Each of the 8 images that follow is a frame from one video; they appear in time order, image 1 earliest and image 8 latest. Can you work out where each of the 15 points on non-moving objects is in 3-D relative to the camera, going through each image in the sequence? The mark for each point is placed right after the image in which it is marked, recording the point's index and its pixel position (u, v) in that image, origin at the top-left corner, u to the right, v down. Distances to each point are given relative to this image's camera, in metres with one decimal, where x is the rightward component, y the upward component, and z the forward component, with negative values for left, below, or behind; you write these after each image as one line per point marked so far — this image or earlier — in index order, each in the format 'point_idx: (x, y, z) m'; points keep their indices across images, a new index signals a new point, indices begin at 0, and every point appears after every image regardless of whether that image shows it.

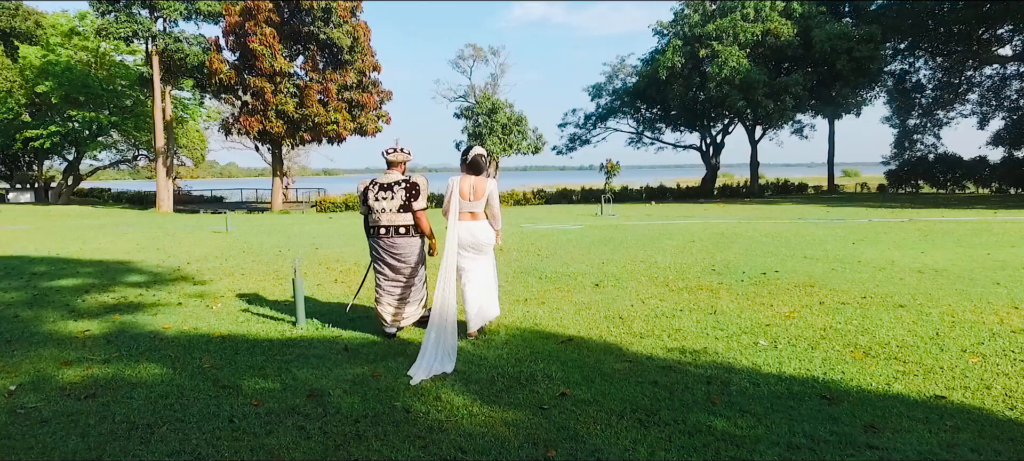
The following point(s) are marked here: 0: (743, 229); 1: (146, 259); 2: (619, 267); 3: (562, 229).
0: (+4.9, 0.0, +11.8) m
1: (-6.1, -0.5, +9.2) m
2: (+1.4, -0.5, +7.4) m
3: (+1.2, 0.0, +12.7) m
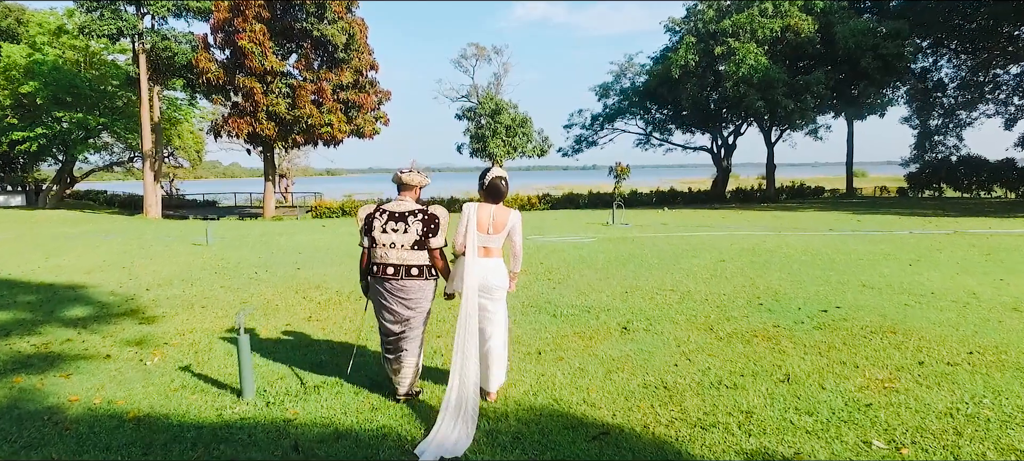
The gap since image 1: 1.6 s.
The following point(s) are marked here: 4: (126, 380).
0: (+5.0, -0.2, +10.7) m
1: (-6.0, -0.8, +8.1) m
2: (+1.5, -0.8, +6.2) m
3: (+1.3, -0.2, +11.6) m
4: (-2.8, -1.1, +4.1) m
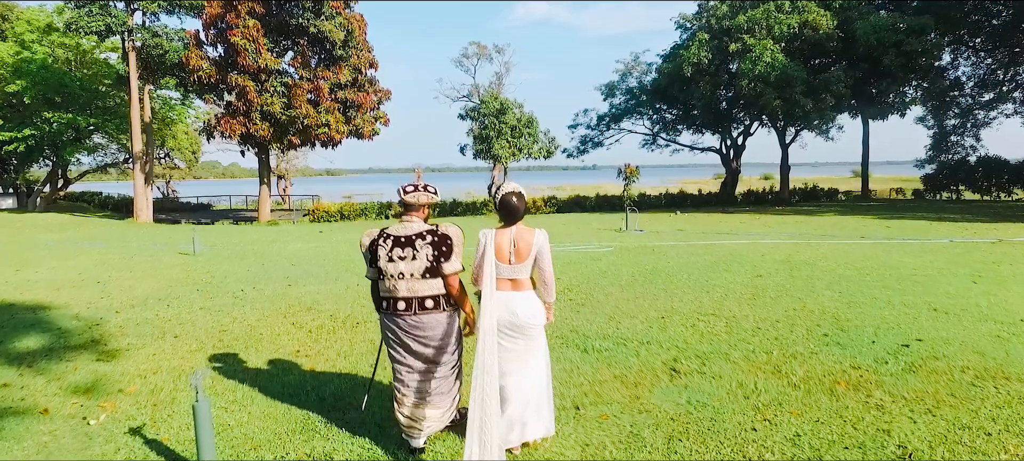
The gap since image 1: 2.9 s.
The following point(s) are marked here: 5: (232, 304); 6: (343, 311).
0: (+5.2, -0.4, +9.8) m
1: (-5.8, -0.9, +7.3) m
2: (+1.7, -1.0, +5.4) m
3: (+1.5, -0.4, +10.7) m
4: (-2.6, -1.3, +3.2) m
5: (-3.5, -0.9, +6.9) m
6: (-2.0, -0.9, +6.4) m
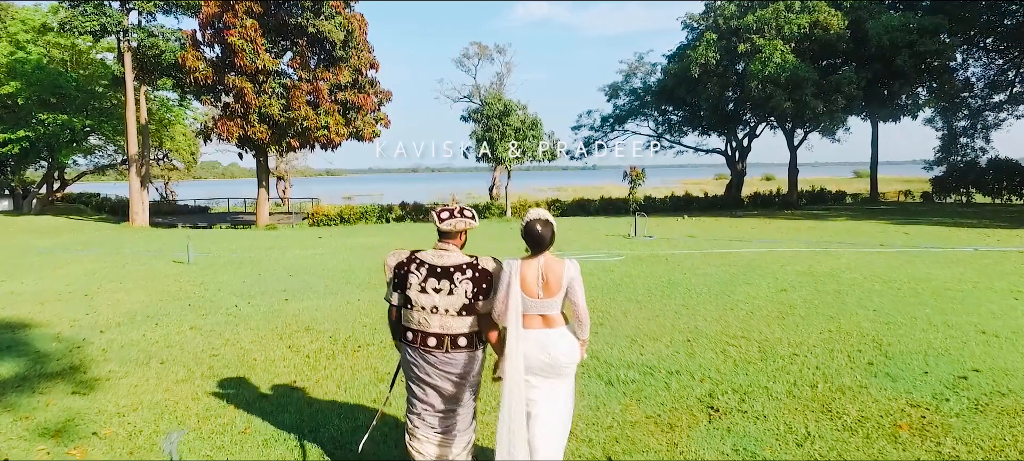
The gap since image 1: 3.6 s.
0: (+5.3, -0.6, +9.4) m
1: (-5.6, -1.1, +6.8) m
2: (+1.8, -1.1, +4.9) m
3: (+1.6, -0.6, +10.3) m
4: (-2.5, -1.4, +2.8) m
5: (-3.3, -1.1, +6.4) m
6: (-1.8, -1.1, +6.0) m
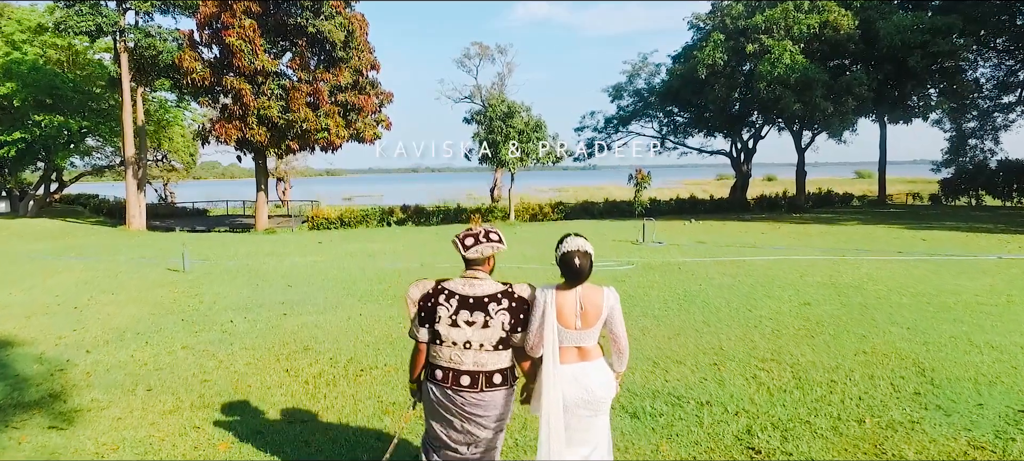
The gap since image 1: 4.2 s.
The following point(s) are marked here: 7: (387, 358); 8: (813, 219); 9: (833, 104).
0: (+5.5, -0.7, +9.0) m
1: (-5.5, -1.2, +6.5) m
2: (+1.9, -1.3, +4.6) m
3: (+1.7, -0.7, +9.9) m
4: (-2.4, -1.6, +2.4) m
5: (-3.2, -1.2, +6.0) m
6: (-1.7, -1.2, +5.6) m
7: (-1.2, -1.3, +5.5) m
8: (+10.5, +0.4, +19.4) m
9: (+10.8, +4.2, +18.7) m
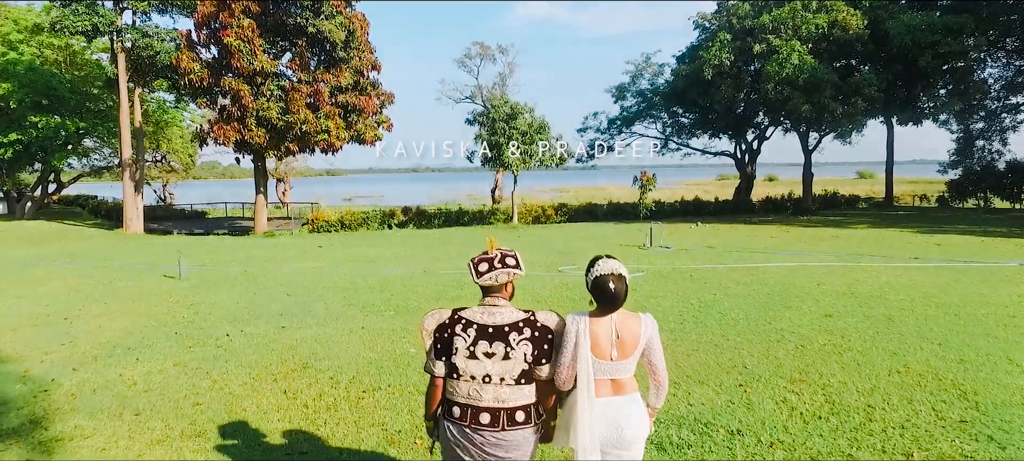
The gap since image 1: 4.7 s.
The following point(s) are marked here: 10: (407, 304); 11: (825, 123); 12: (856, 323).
0: (+5.6, -0.8, +8.7) m
1: (-5.4, -1.3, +6.2) m
2: (+2.0, -1.4, +4.2) m
3: (+1.9, -0.8, +9.6) m
4: (-2.2, -1.7, +2.1) m
5: (-3.1, -1.3, +5.7) m
6: (-1.6, -1.3, +5.3) m
7: (-1.1, -1.4, +5.2) m
8: (+10.6, +0.3, +19.1) m
9: (+10.9, +4.1, +18.4) m
10: (-1.5, -1.0, +7.8) m
11: (+11.0, +3.8, +19.5) m
12: (+4.1, -1.1, +6.6) m
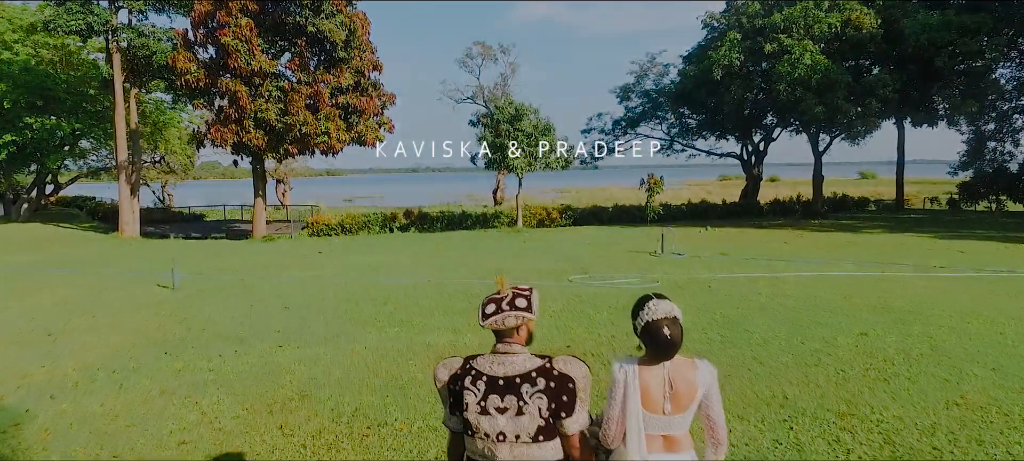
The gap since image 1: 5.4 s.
0: (+5.7, -1.0, +8.2) m
1: (-5.2, -1.5, +5.7) m
2: (+2.2, -1.5, +3.8) m
3: (+2.0, -1.0, +9.1) m
4: (-2.1, -1.8, +1.6) m
5: (-2.9, -1.5, +5.3) m
6: (-1.4, -1.5, +4.9) m
7: (-1.0, -1.5, +4.7) m
8: (+10.8, +0.1, +18.7) m
9: (+11.1, +4.0, +17.9) m
10: (-1.3, -1.2, +7.4) m
11: (+11.1, +3.6, +19.0) m
12: (+4.2, -1.2, +6.1) m
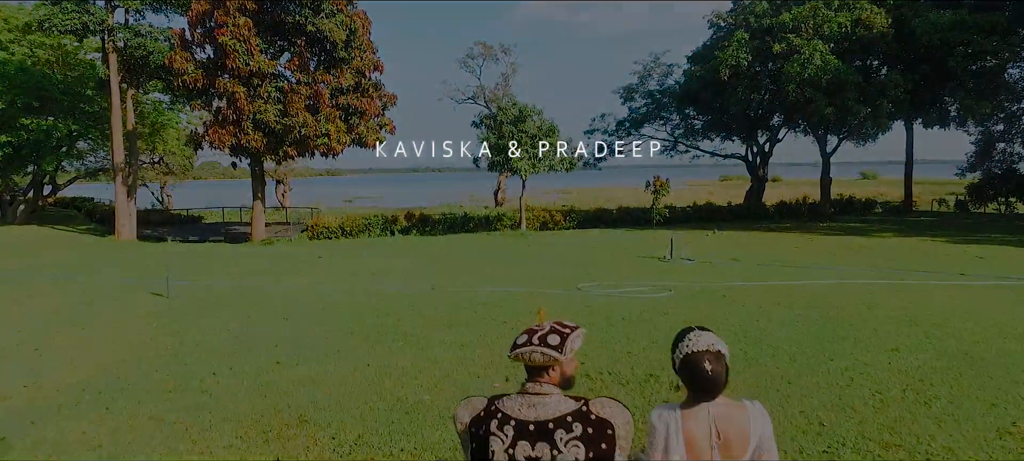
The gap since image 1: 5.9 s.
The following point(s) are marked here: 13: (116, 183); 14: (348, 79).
0: (+5.8, -1.1, +7.9) m
1: (-5.1, -1.6, +5.3) m
2: (+2.3, -1.6, +3.4) m
3: (+2.1, -1.1, +8.8) m
4: (-2.0, -1.9, +1.3) m
5: (-2.8, -1.6, +4.9) m
6: (-1.3, -1.6, +4.5) m
7: (-0.8, -1.6, +4.4) m
8: (+10.9, 0.0, +18.3) m
9: (+11.2, +3.9, +17.6) m
10: (-1.2, -1.3, +7.0) m
11: (+11.2, +3.5, +18.7) m
12: (+4.3, -1.4, +5.8) m
13: (-13.9, +1.7, +19.6) m
14: (-5.2, +4.8, +17.7) m
